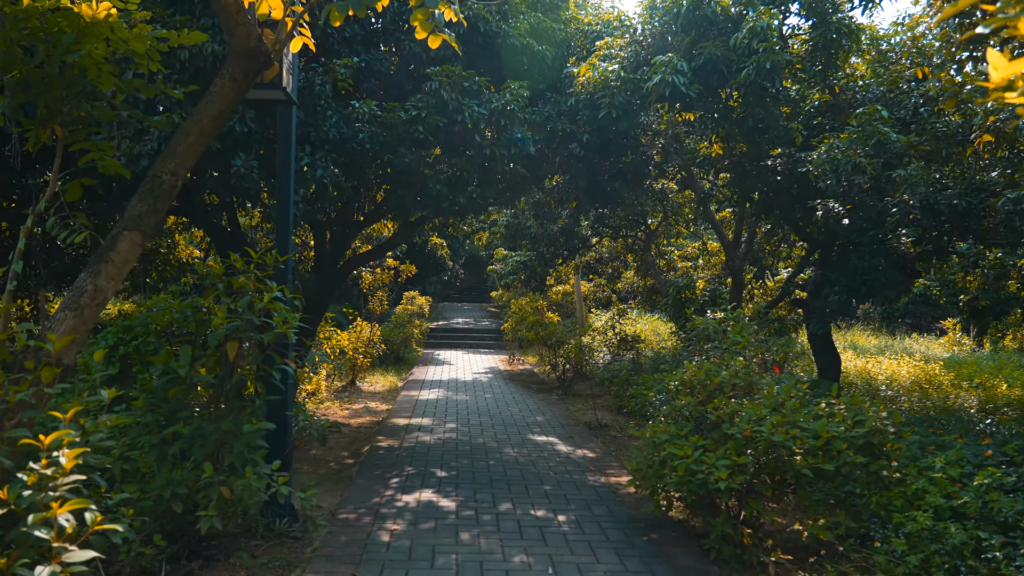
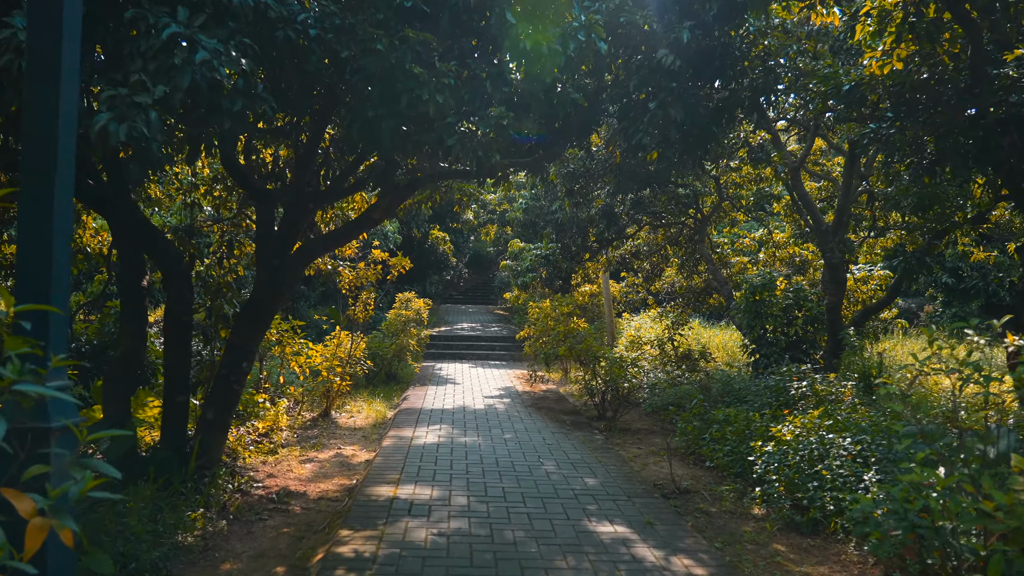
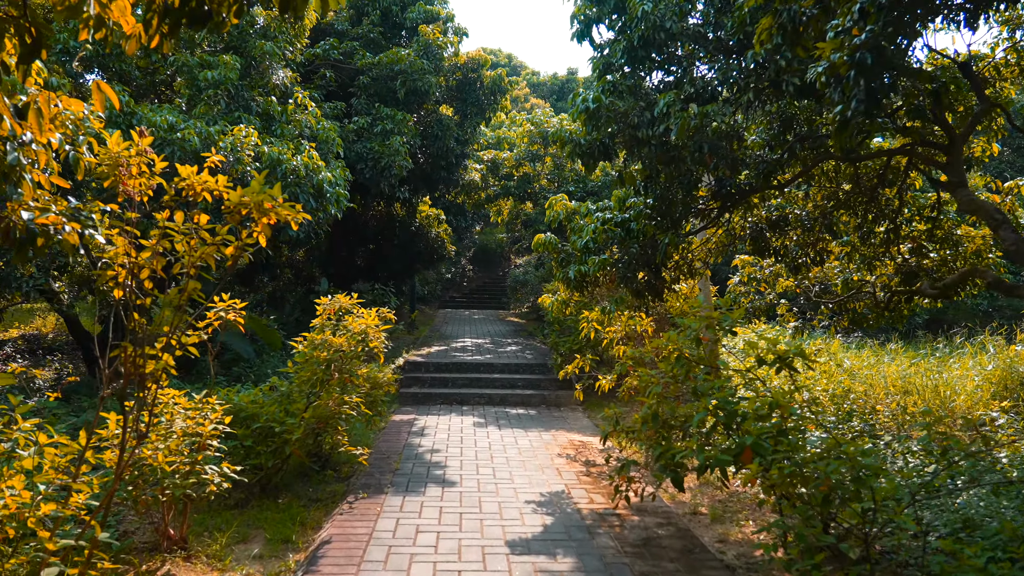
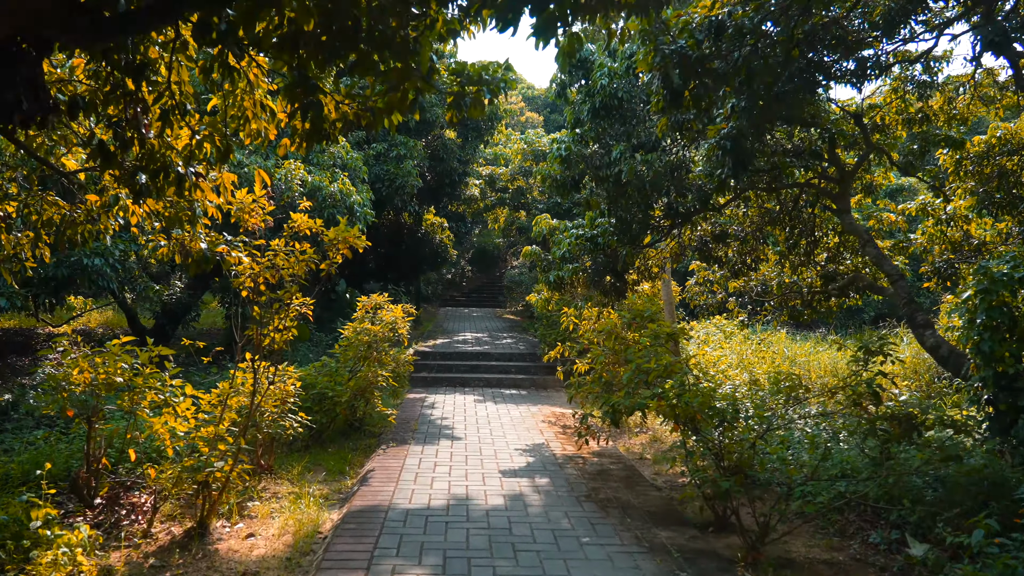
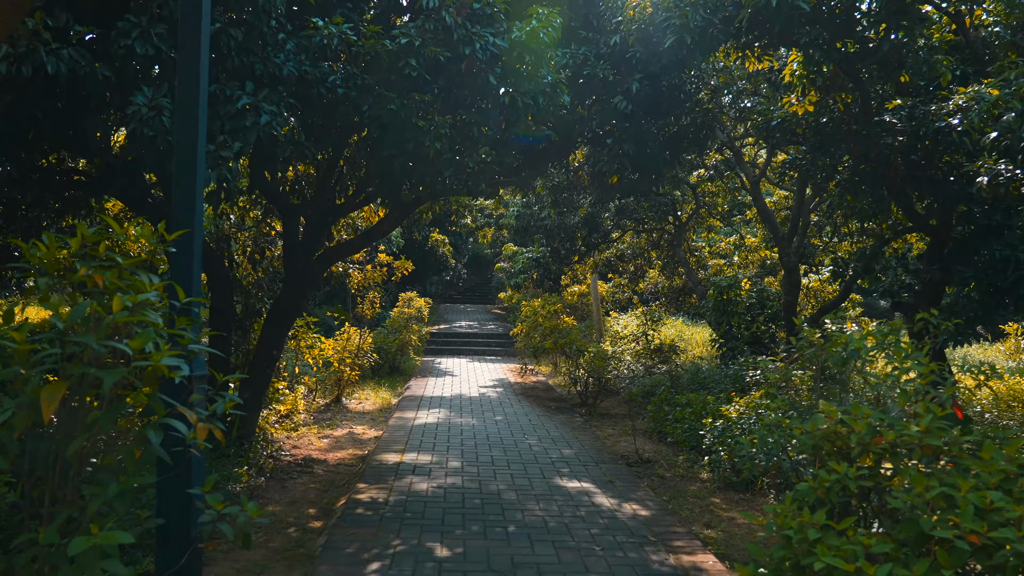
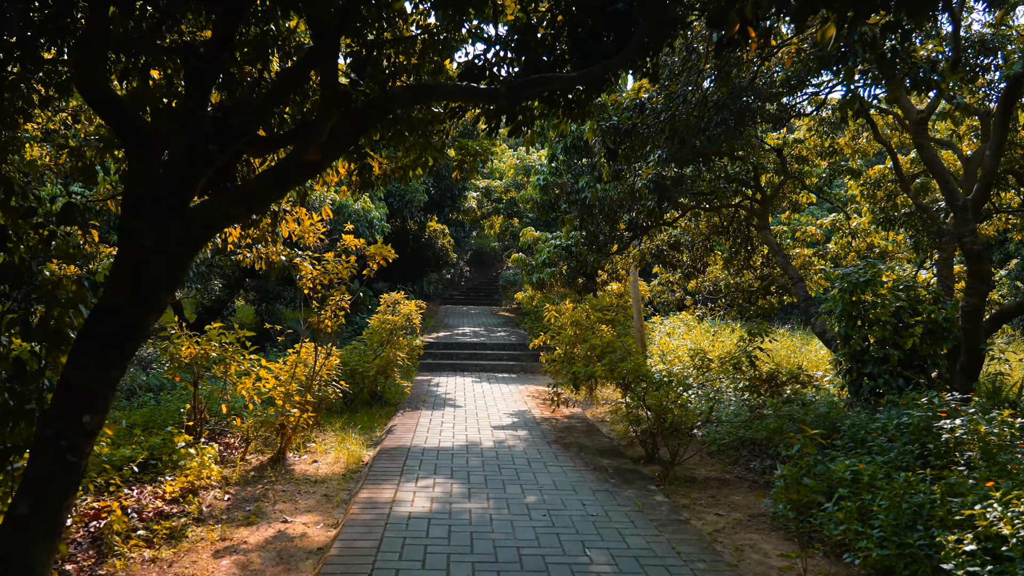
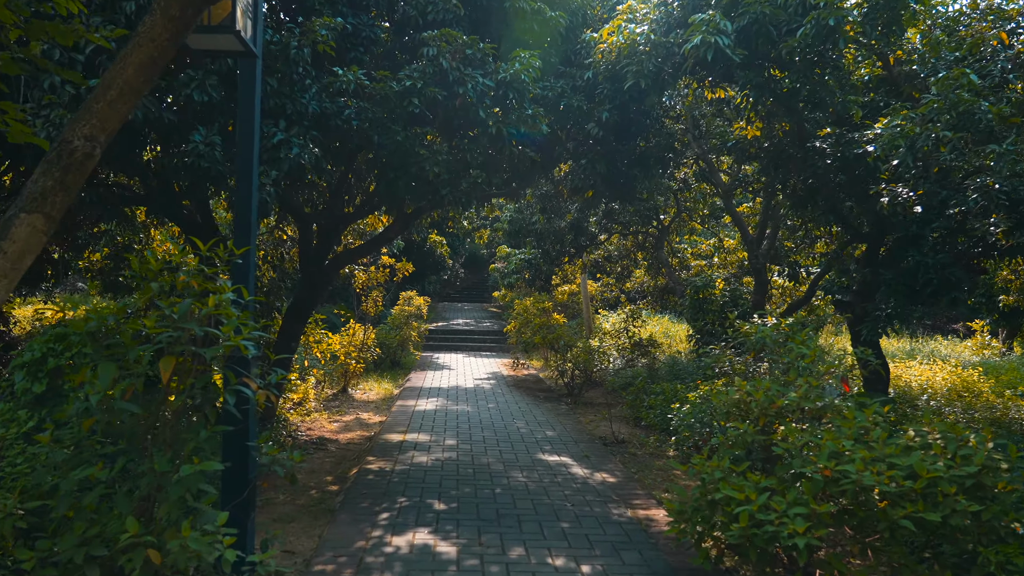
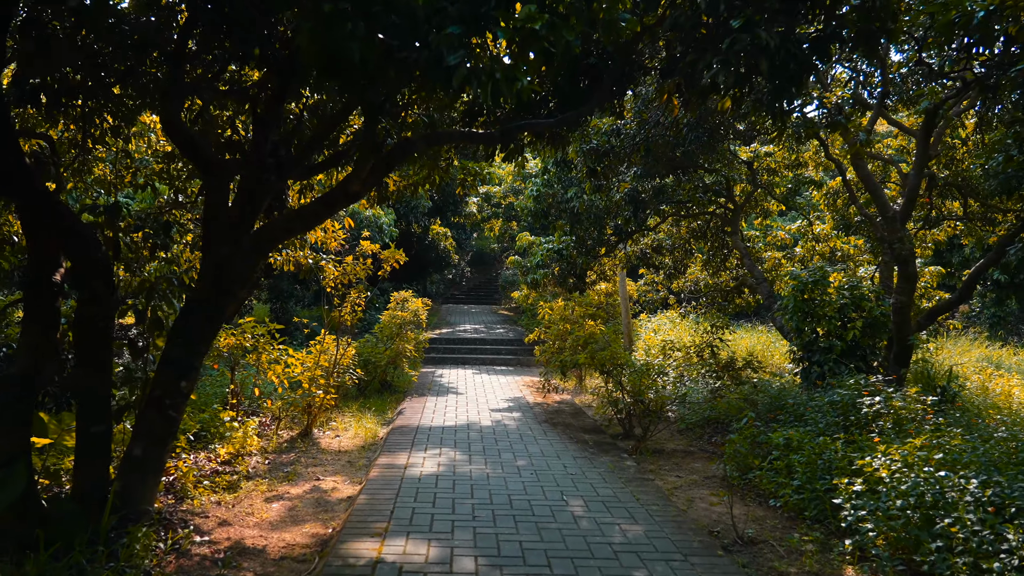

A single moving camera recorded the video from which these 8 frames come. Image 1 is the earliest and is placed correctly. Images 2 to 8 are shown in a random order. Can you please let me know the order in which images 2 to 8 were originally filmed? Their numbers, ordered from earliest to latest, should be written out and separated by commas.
7, 5, 2, 8, 6, 4, 3
